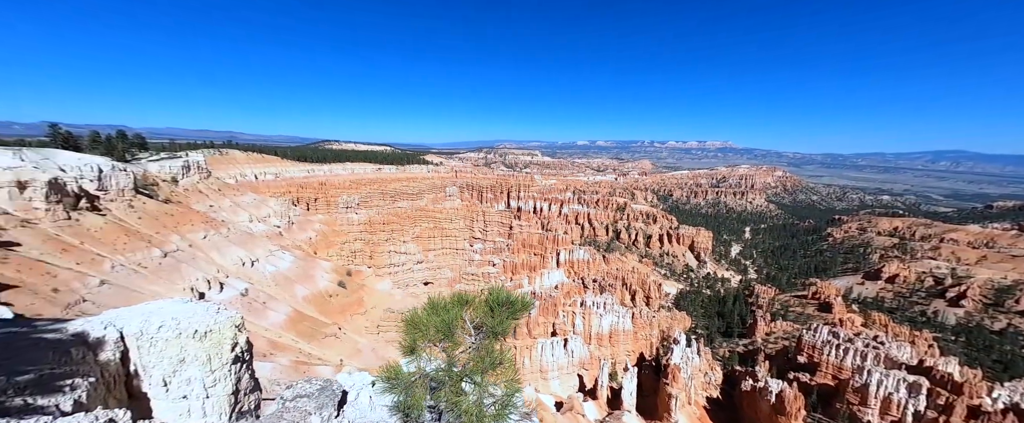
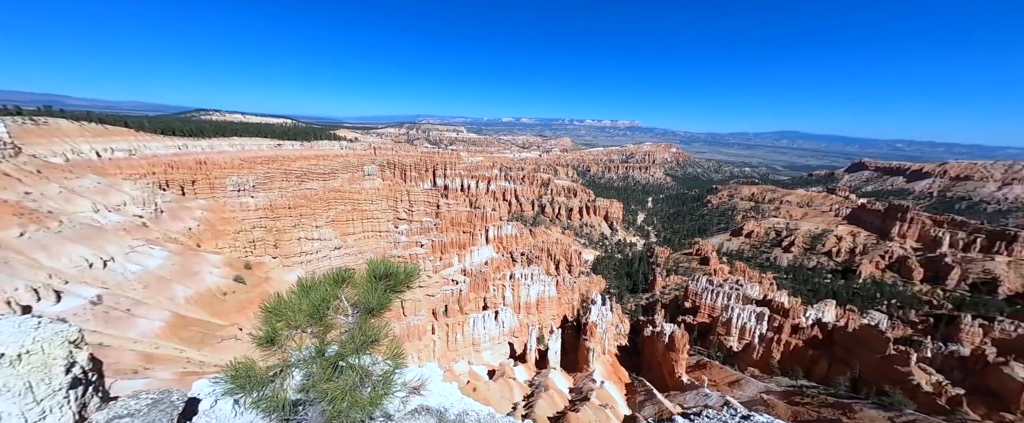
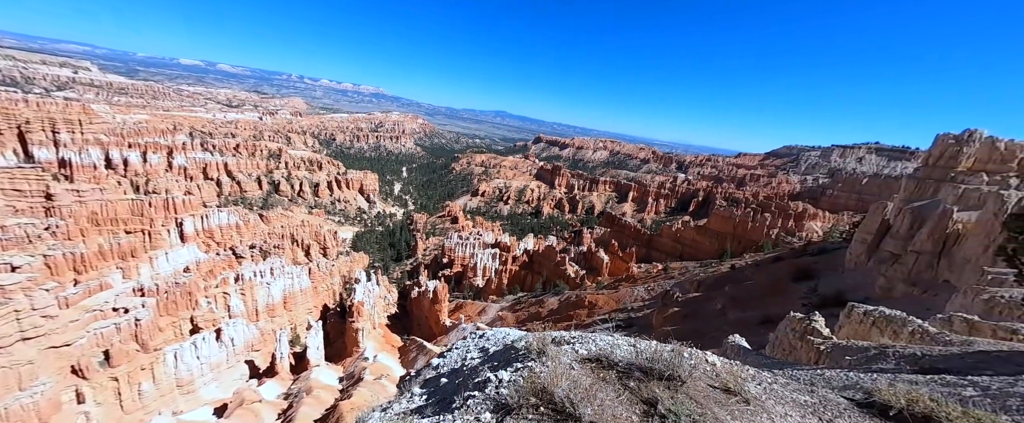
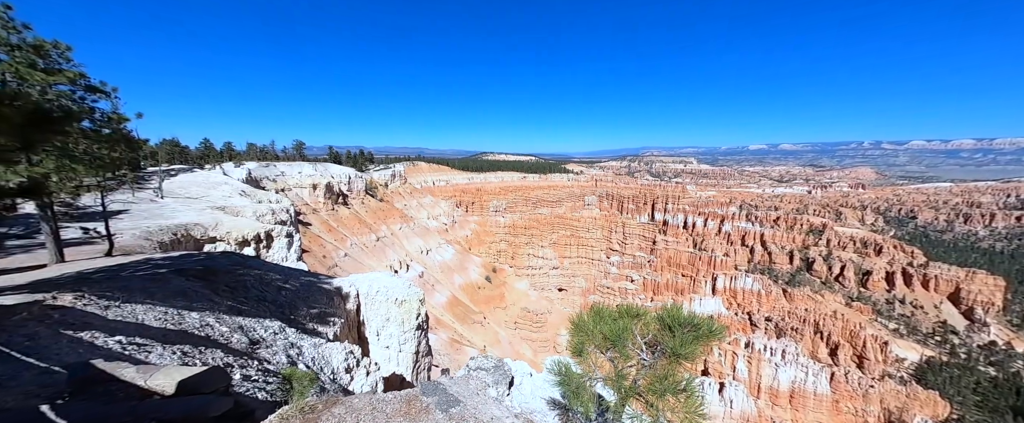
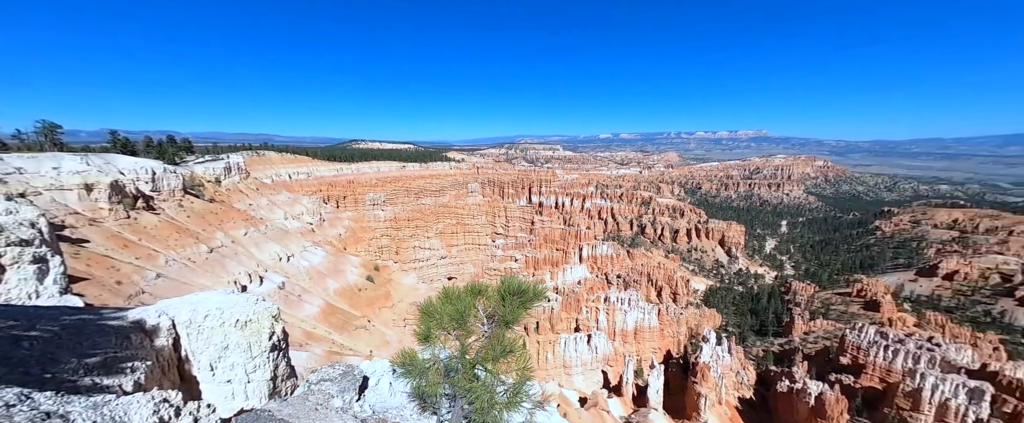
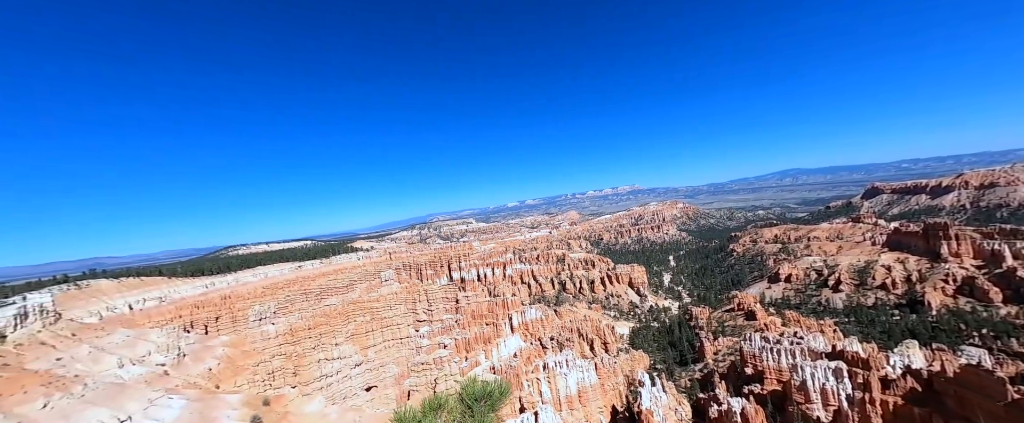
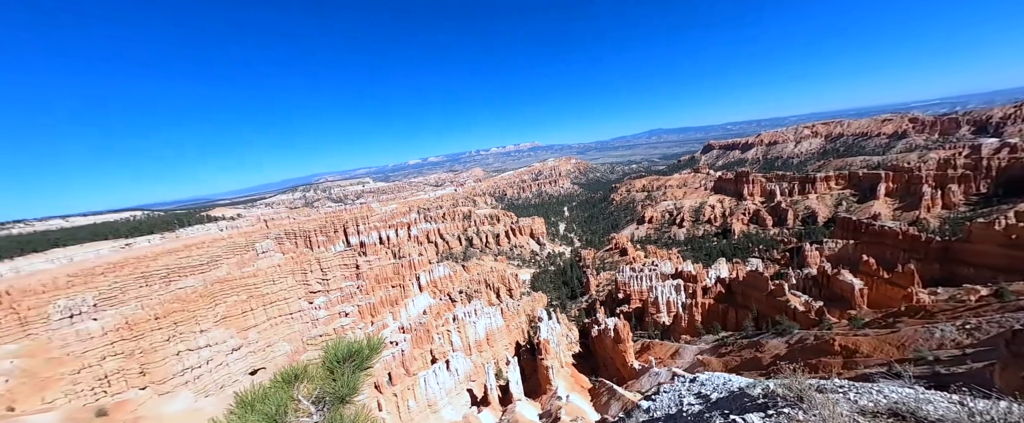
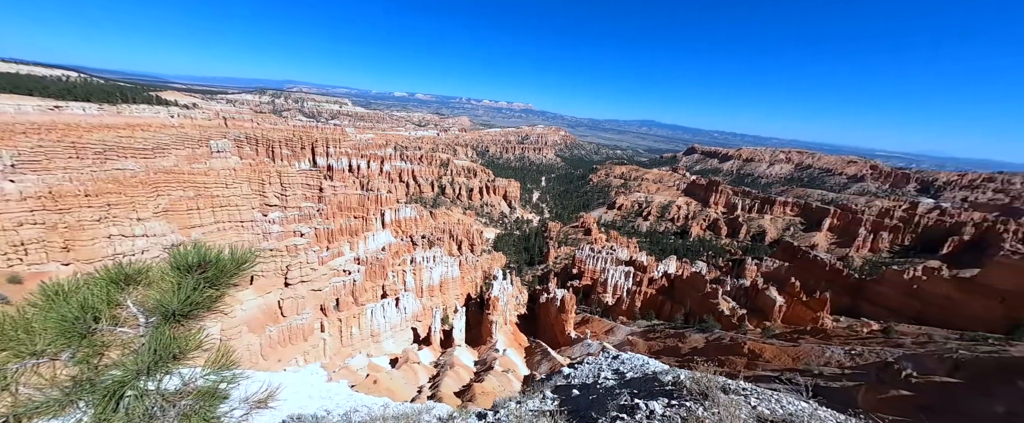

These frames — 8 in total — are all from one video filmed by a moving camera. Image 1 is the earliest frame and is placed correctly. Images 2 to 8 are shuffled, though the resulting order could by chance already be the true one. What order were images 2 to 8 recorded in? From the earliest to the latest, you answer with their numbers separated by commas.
4, 5, 2, 8, 3, 7, 6
